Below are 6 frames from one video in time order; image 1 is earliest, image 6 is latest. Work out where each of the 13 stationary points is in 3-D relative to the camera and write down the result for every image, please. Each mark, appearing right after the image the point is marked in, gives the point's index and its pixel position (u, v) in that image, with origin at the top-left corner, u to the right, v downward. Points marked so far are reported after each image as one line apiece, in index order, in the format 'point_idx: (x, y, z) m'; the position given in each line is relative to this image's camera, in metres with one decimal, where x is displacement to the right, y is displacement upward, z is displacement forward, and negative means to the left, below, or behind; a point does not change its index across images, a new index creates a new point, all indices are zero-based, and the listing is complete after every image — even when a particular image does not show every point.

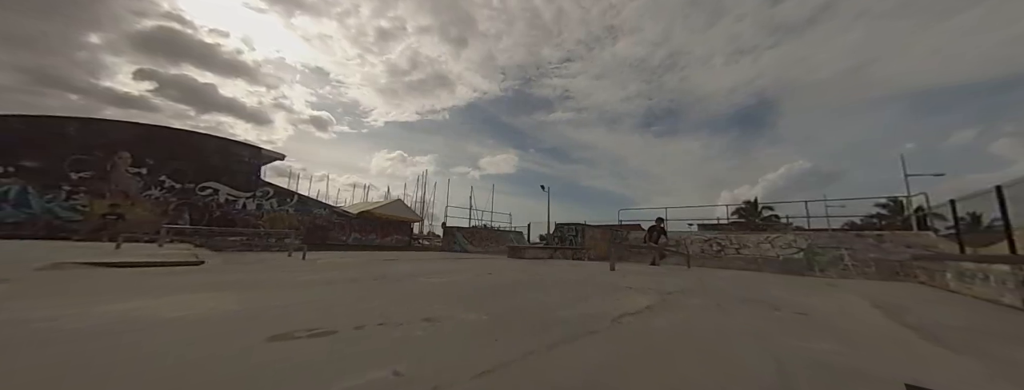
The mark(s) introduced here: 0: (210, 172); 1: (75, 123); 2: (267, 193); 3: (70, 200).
0: (-17.7, +1.3, +17.0) m
1: (-21.3, +3.5, +14.0) m
2: (-16.1, +0.2, +19.1) m
3: (-20.9, -0.3, +13.7) m
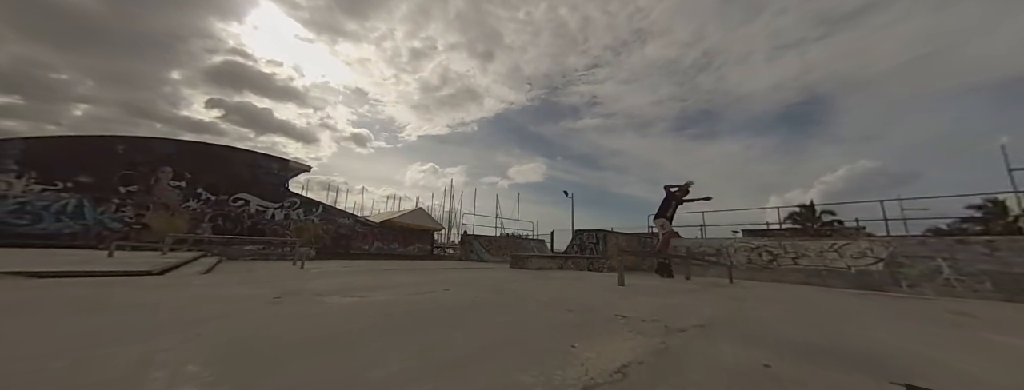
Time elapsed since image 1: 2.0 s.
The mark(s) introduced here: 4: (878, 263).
0: (-16.7, +0.7, +17.9) m
1: (-20.6, +2.8, +15.2) m
2: (-14.9, -0.5, +19.7) m
3: (-20.2, -0.9, +14.8) m
4: (+11.8, -2.2, +9.2) m
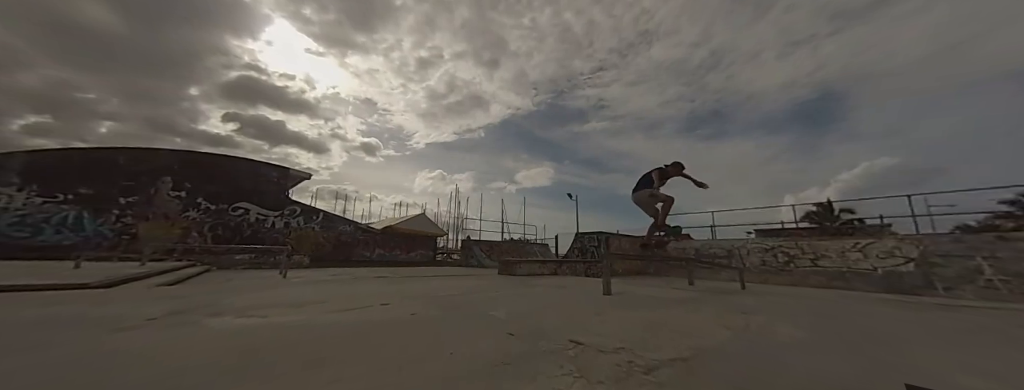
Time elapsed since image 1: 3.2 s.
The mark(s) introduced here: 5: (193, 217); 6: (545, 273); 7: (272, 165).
0: (-16.7, +0.1, +17.8) m
1: (-20.7, +2.3, +15.3) m
2: (-14.8, -1.1, +19.6) m
3: (-20.3, -1.5, +14.8) m
4: (+11.6, -2.0, +8.4) m
5: (-18.1, -1.3, +16.3) m
6: (+0.8, -1.9, +7.0) m
7: (-16.1, +2.0, +19.3) m
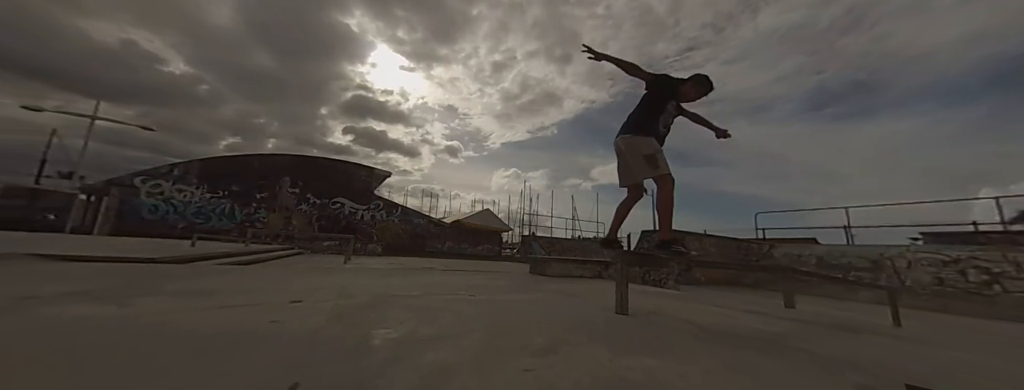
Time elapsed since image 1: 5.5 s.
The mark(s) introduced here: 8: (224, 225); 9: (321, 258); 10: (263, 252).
0: (-12.6, +0.4, +20.8) m
1: (-17.2, +2.5, +19.4) m
2: (-10.3, -0.8, +22.1) m
3: (-16.8, -1.2, +18.8) m
4: (+12.3, -1.7, +4.5) m
5: (-14.3, -1.0, +19.7) m
6: (+1.5, -1.6, +5.8) m
7: (-11.6, +2.3, +22.1) m
8: (-18.4, -1.9, +18.3) m
9: (-6.6, -2.2, +10.0) m
10: (-7.5, -1.7, +8.6) m
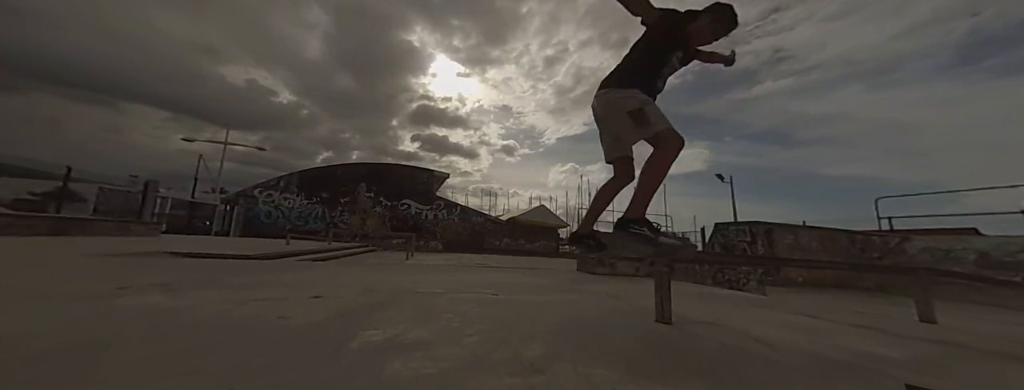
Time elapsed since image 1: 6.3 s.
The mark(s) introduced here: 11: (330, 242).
0: (-8.5, +0.2, +22.7) m
1: (-13.4, +2.1, +22.3) m
2: (-6.0, -0.8, +23.5) m
3: (-13.0, -1.6, +21.7) m
4: (+12.7, -1.0, +1.7) m
5: (-10.3, -1.3, +22.0) m
6: (+2.4, -1.4, +5.3) m
7: (-7.4, +2.2, +23.8) m
8: (-14.6, -2.3, +21.4) m
9: (-4.7, -2.3, +10.9) m
10: (-5.9, -1.9, +9.7) m
11: (-7.0, -1.8, +11.1) m
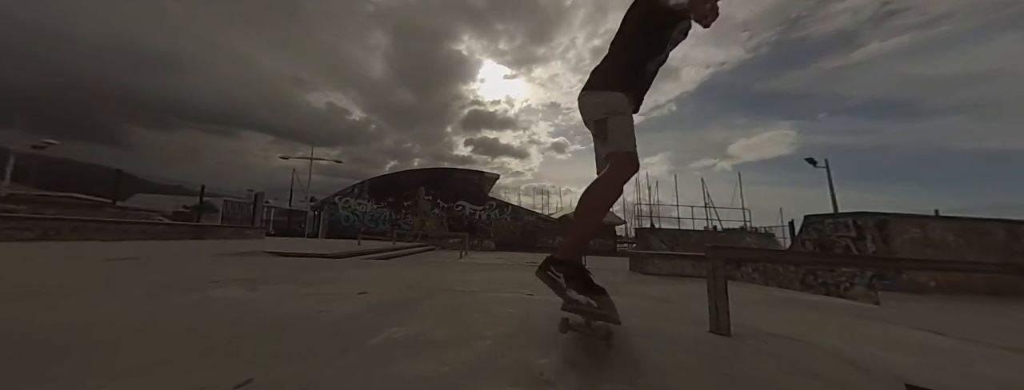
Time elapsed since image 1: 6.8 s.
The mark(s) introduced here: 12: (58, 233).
0: (-4.4, 0.0, +23.8) m
1: (-9.3, +1.7, +24.3) m
2: (-1.7, -0.9, +24.1) m
3: (-8.9, -2.0, +23.6) m
4: (+12.6, -0.5, -0.7) m
5: (-6.3, -1.5, +23.5) m
6: (+3.2, -1.3, +4.7) m
7: (-3.2, +2.1, +24.7) m
8: (-10.5, -2.8, +23.6) m
9: (-2.8, -2.4, +11.5) m
10: (-4.1, -2.0, +10.6) m
11: (-5.0, -2.0, +12.1) m
12: (-10.7, -0.9, +6.8) m
